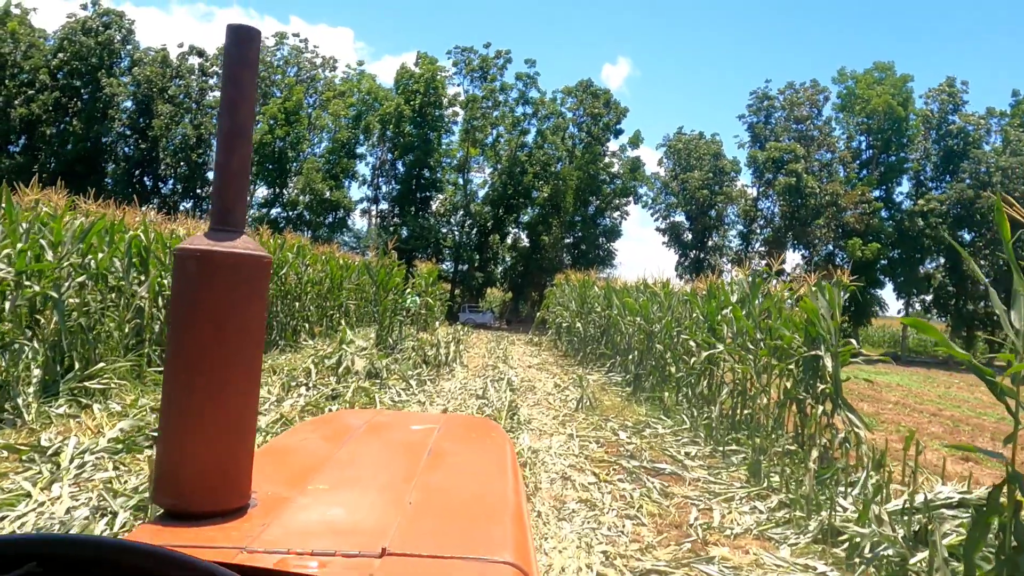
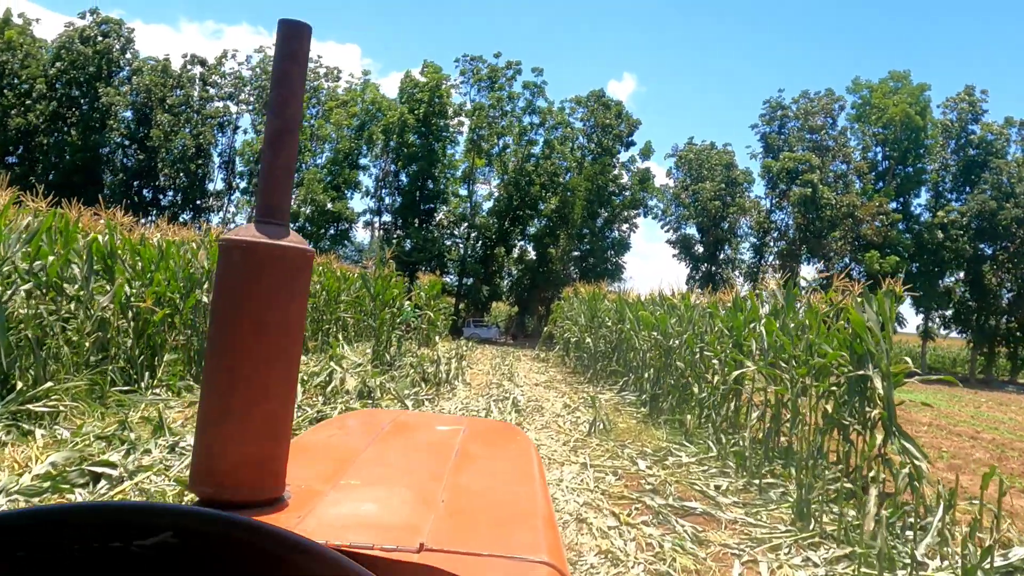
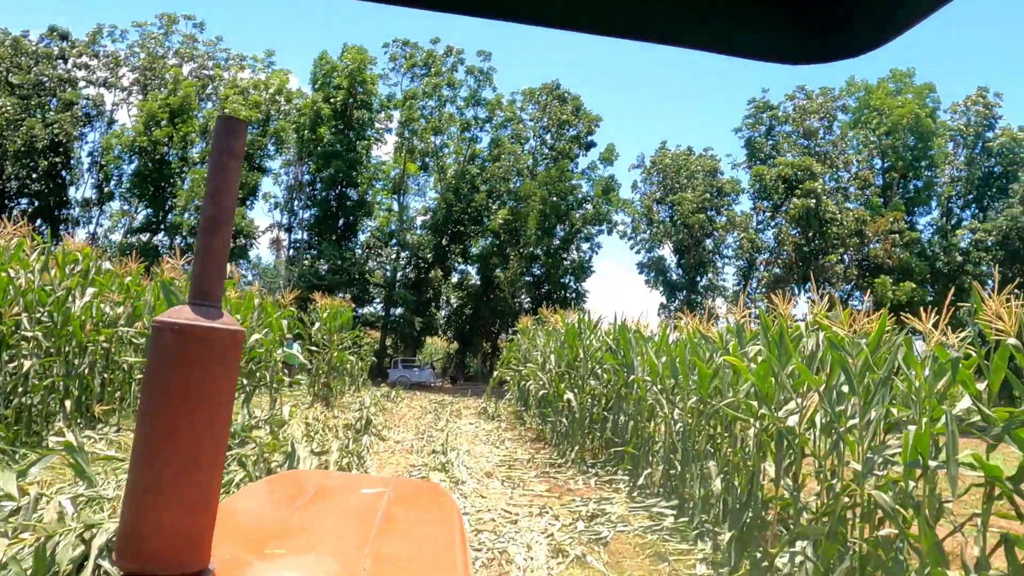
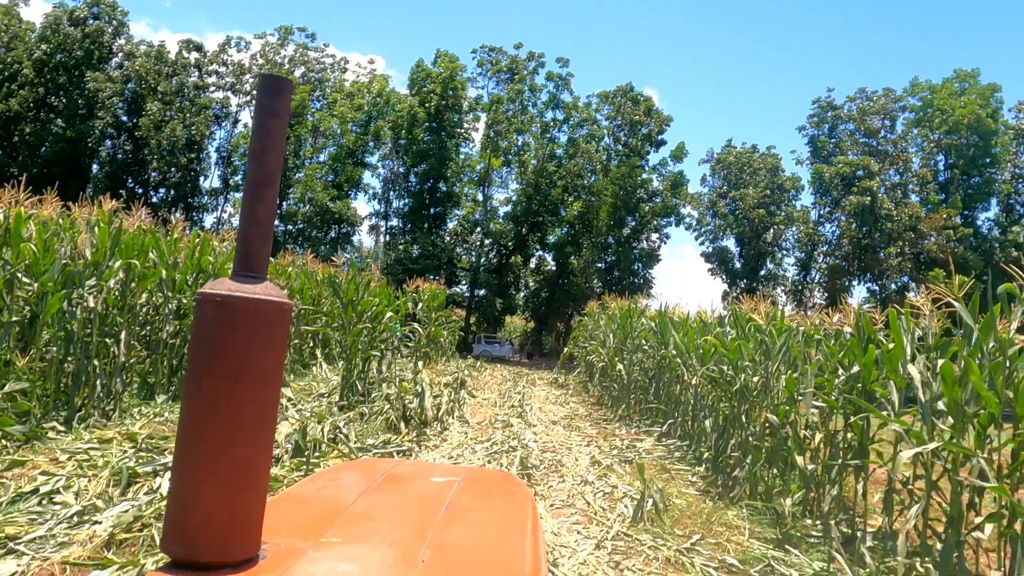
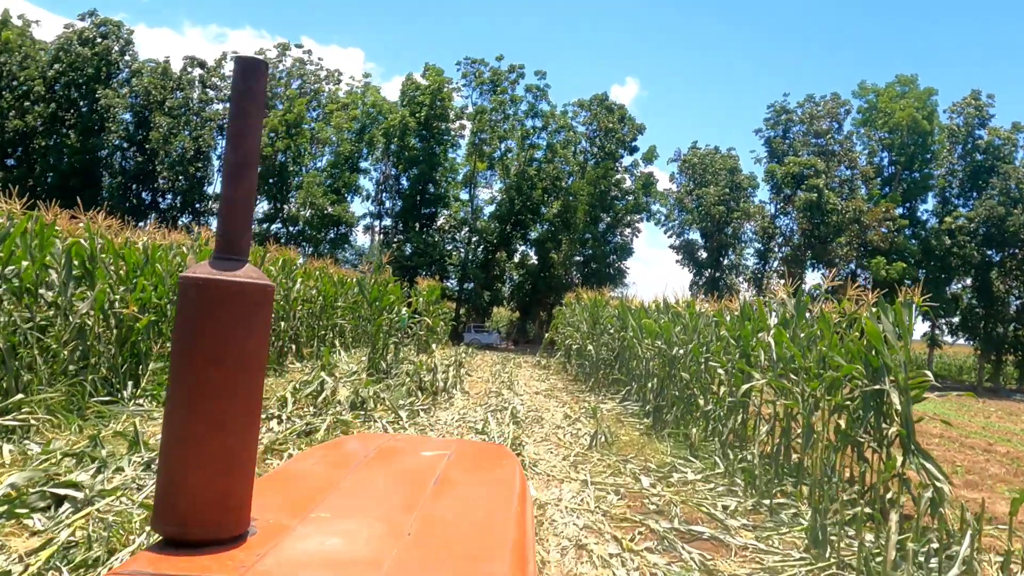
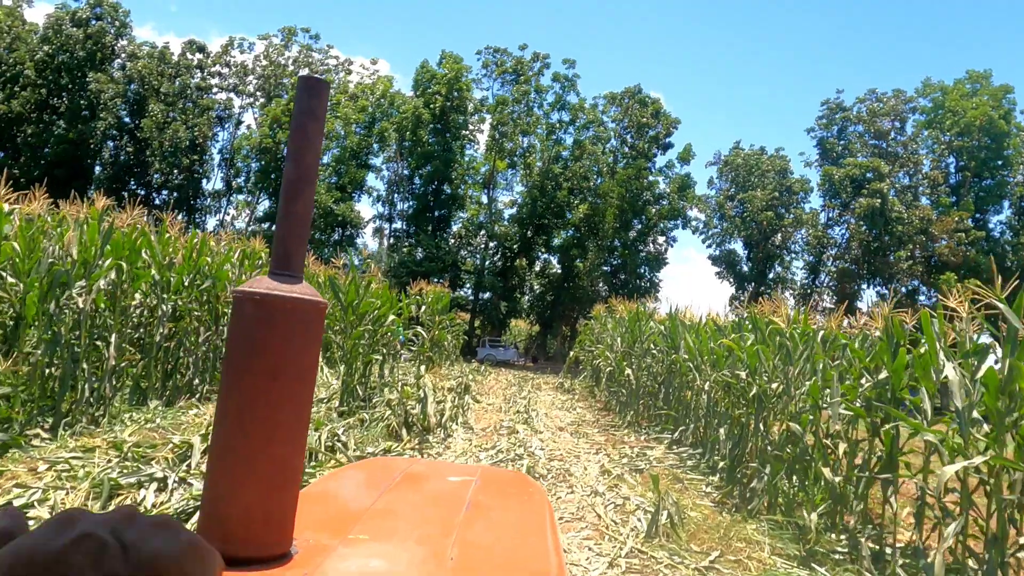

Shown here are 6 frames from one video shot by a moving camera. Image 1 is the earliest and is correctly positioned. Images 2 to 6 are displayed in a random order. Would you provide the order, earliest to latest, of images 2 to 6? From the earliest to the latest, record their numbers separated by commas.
2, 5, 4, 6, 3
